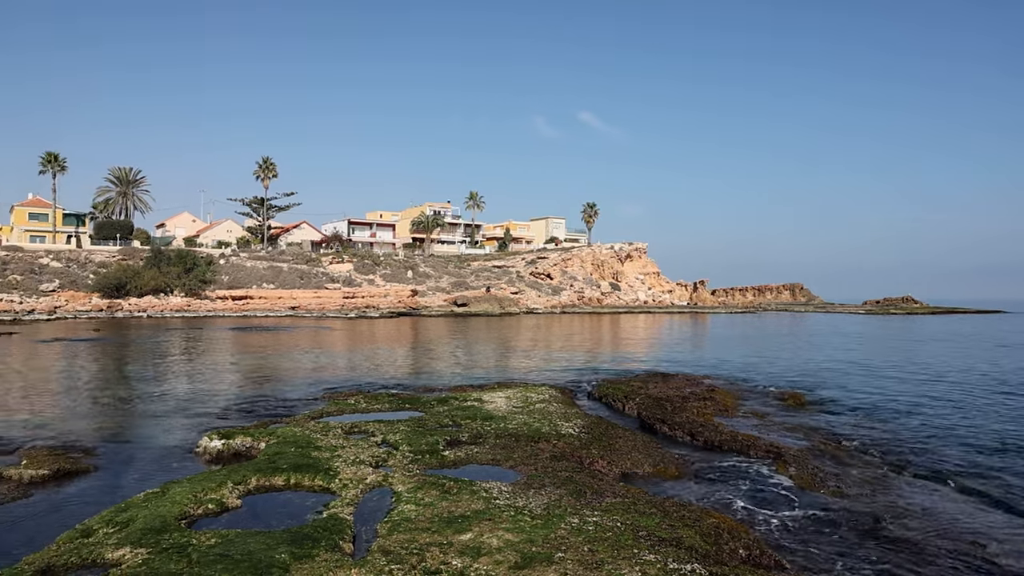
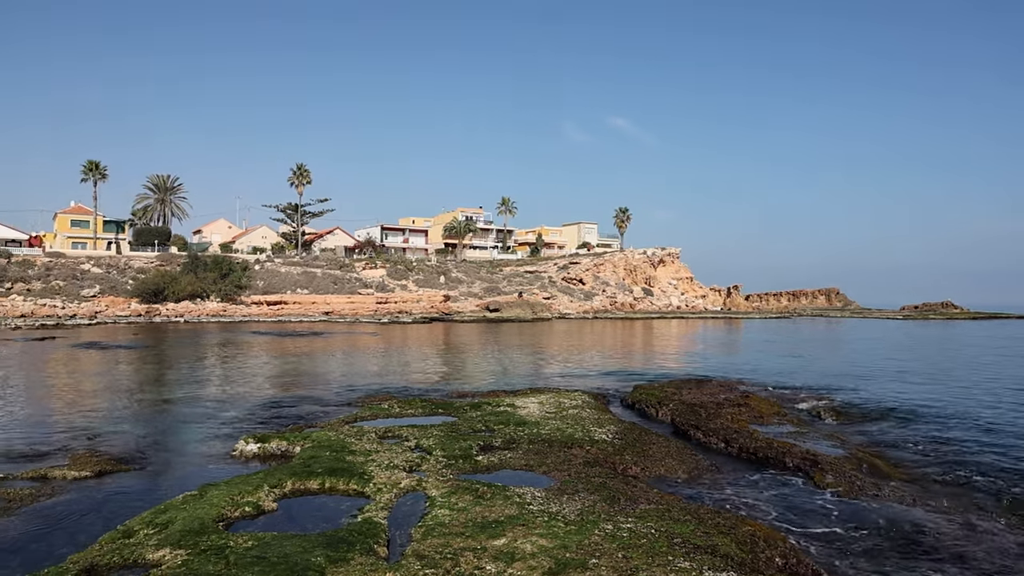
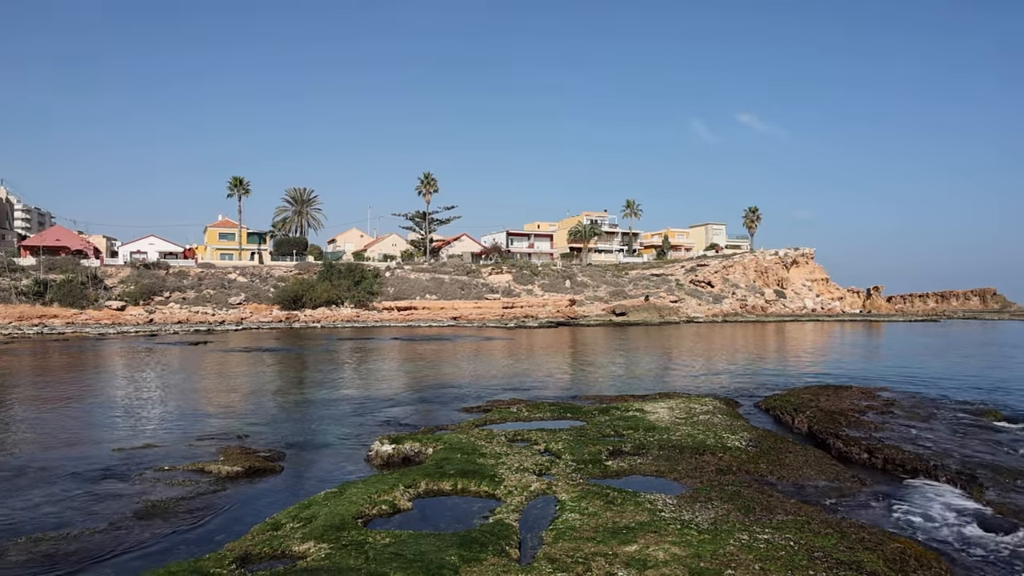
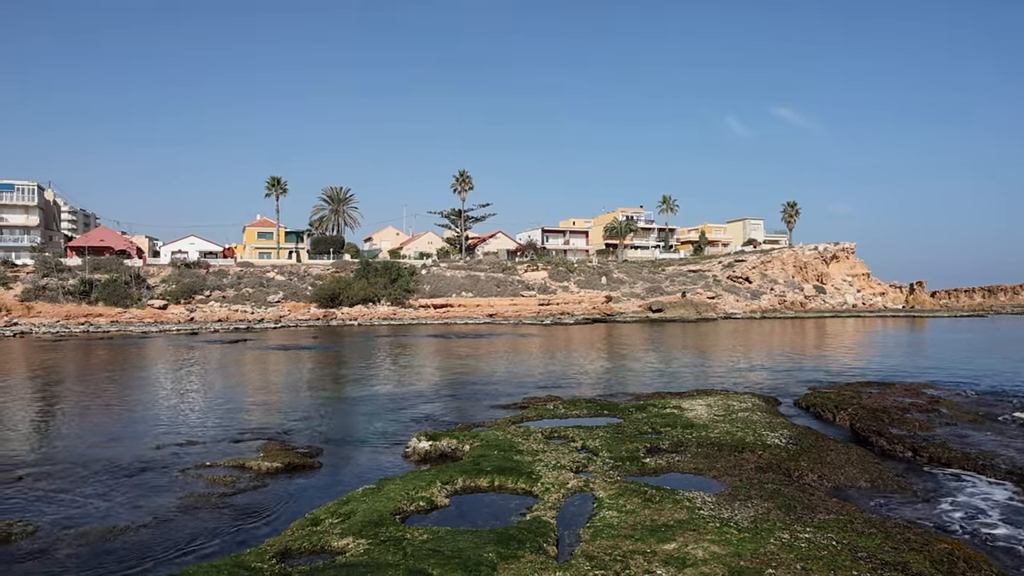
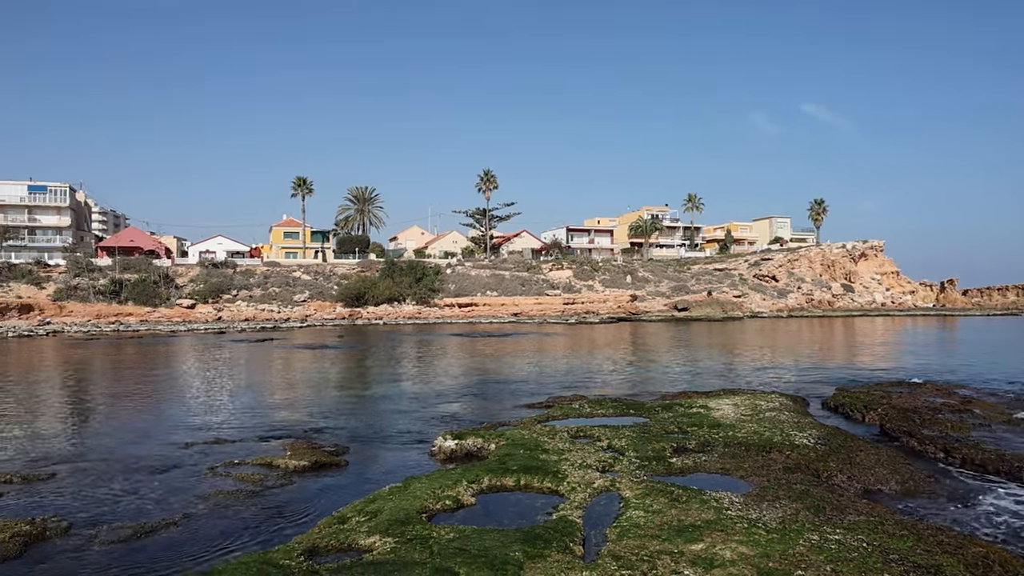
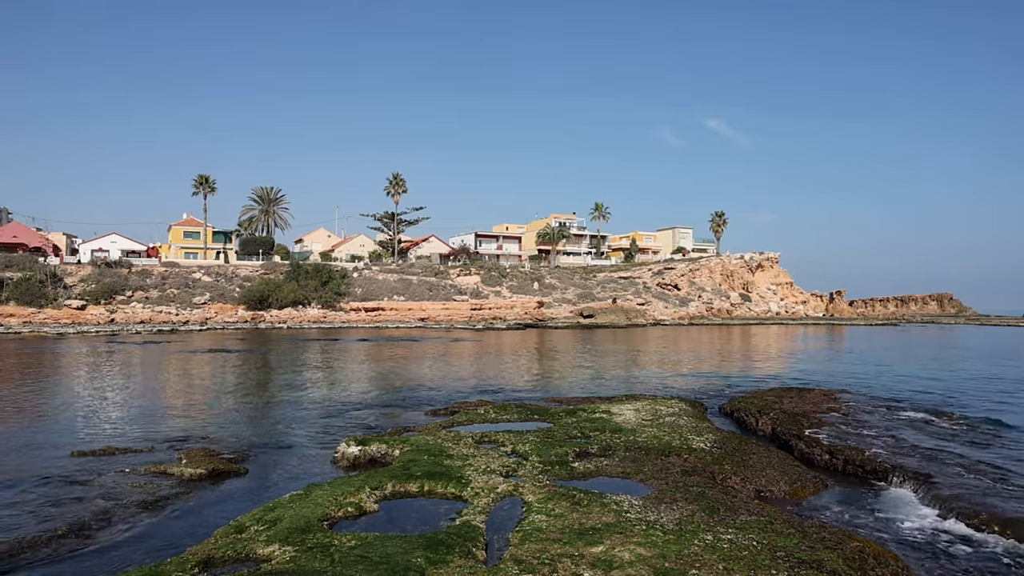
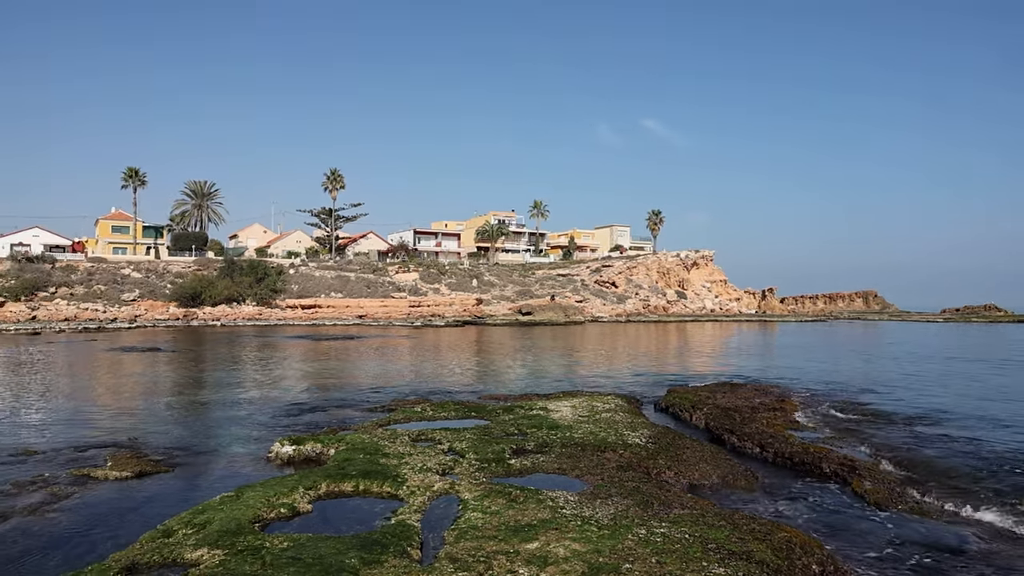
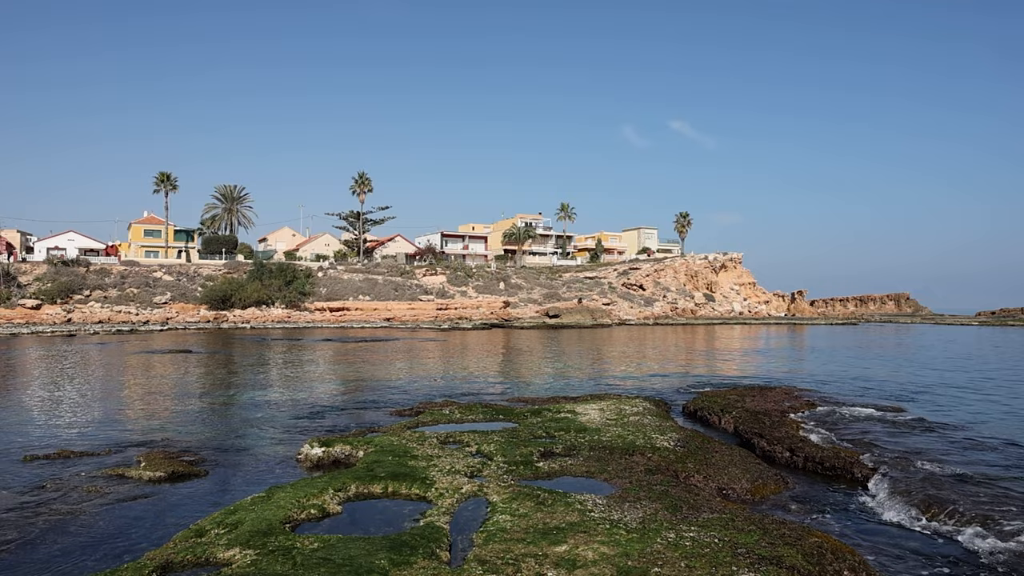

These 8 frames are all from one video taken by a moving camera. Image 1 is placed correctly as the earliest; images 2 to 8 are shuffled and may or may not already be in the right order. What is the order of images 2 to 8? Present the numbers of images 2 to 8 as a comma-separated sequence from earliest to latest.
2, 7, 8, 6, 3, 4, 5
